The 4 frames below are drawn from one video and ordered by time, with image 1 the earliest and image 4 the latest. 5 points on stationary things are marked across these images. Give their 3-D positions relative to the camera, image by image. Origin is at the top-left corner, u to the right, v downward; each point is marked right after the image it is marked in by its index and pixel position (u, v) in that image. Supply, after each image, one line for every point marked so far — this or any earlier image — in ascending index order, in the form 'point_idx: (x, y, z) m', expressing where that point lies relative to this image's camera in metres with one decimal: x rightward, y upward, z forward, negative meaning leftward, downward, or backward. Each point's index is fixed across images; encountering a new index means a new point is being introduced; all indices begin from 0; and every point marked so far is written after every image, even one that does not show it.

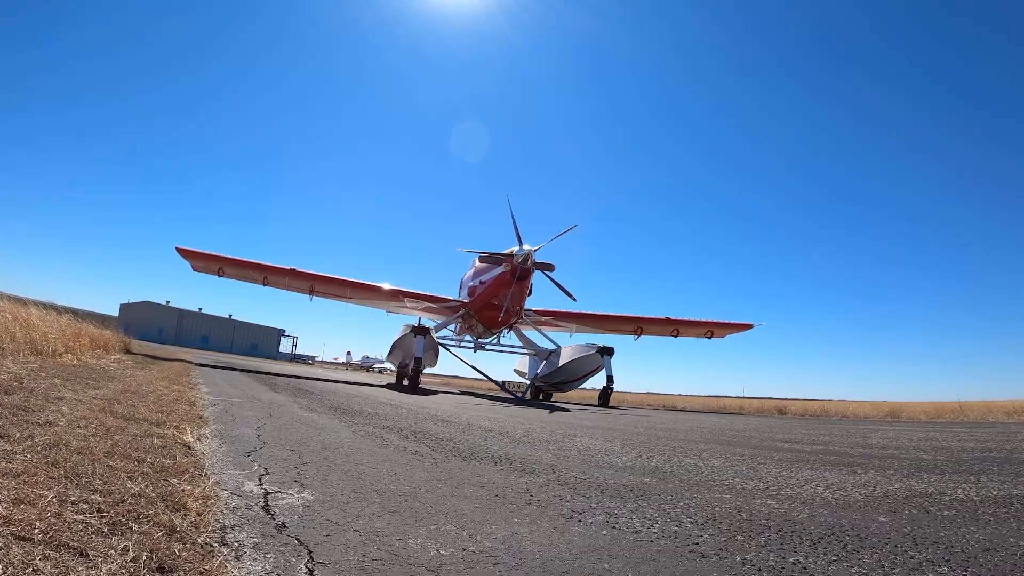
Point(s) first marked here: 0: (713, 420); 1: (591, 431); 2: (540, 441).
0: (+4.0, -2.6, +10.7) m
1: (+0.9, -1.6, +5.9) m
2: (+0.2, -1.3, +4.4) m
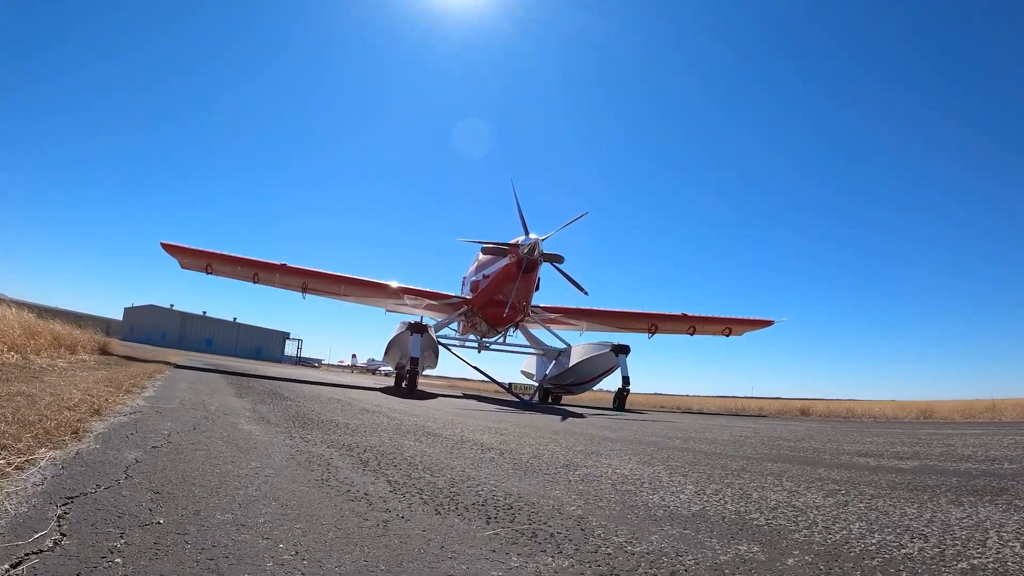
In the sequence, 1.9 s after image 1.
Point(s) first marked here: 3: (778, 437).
0: (+4.1, -2.4, +9.3) m
1: (+0.9, -1.4, +4.6) m
2: (+0.3, -1.1, +3.1) m
3: (+3.3, -1.9, +6.7) m
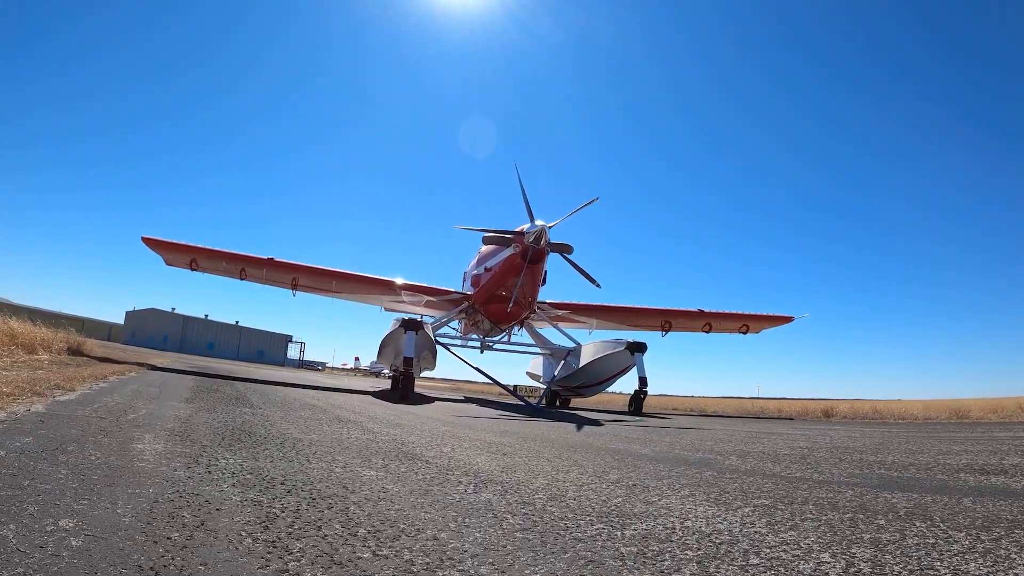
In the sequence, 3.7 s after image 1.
0: (+4.2, -2.2, +8.1) m
1: (+1.0, -1.1, +3.3) m
2: (+0.3, -0.8, +1.9) m
3: (+3.4, -1.6, +5.5) m
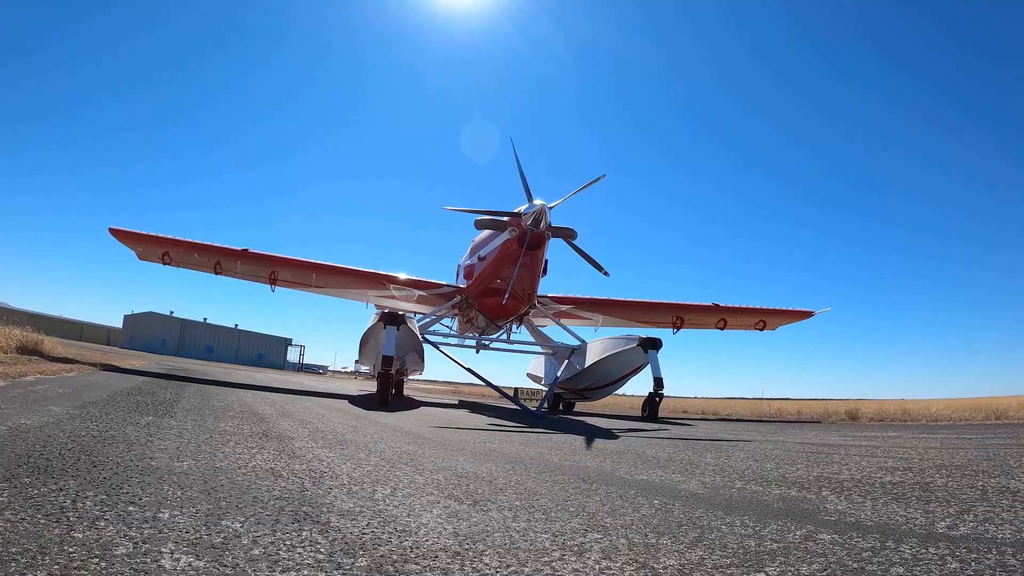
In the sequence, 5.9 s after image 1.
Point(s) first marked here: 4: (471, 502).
0: (+4.1, -1.9, +6.6) m
1: (+0.8, -0.9, +1.9) m
2: (+0.2, -0.6, +0.5) m
3: (+3.3, -1.4, +4.0) m
4: (-0.2, -0.9, +2.2) m
